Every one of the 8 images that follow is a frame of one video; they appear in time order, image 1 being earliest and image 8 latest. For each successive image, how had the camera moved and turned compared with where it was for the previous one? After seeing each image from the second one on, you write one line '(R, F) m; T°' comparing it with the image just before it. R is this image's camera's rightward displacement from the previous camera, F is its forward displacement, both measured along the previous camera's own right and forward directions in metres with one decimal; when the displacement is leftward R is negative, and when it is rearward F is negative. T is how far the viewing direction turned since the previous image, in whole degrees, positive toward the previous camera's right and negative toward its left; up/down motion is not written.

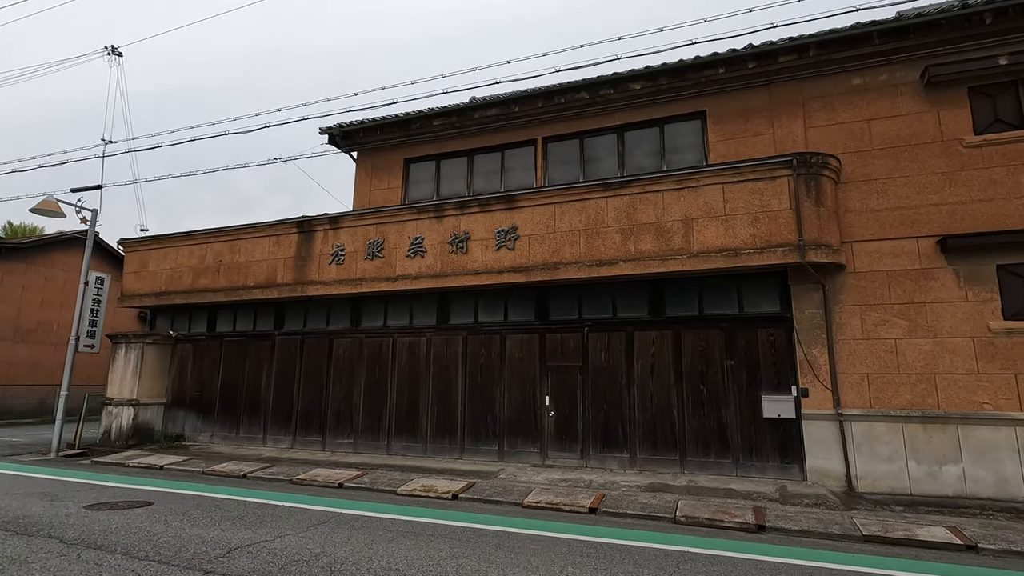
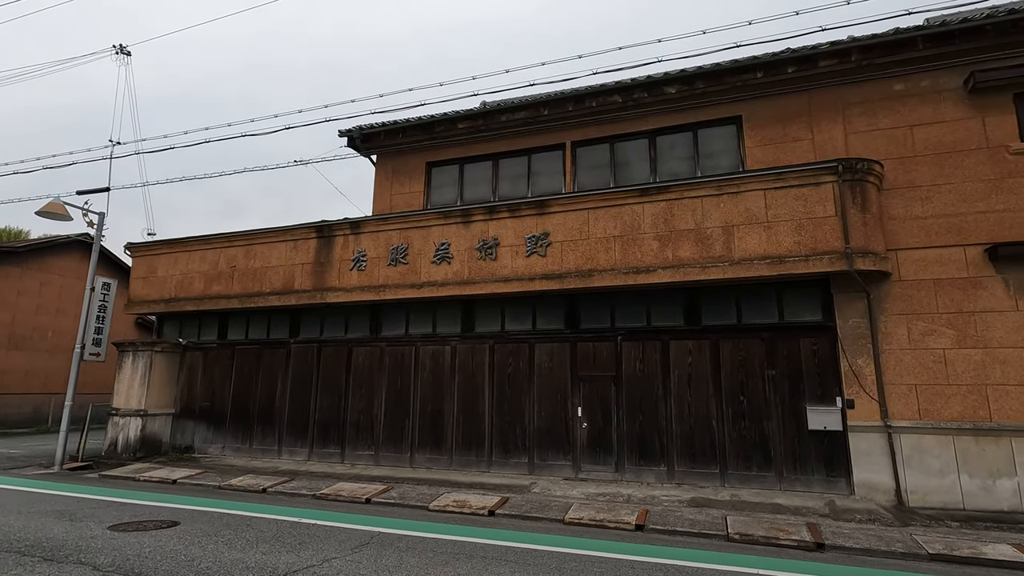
(-0.8, +0.3) m; +1°
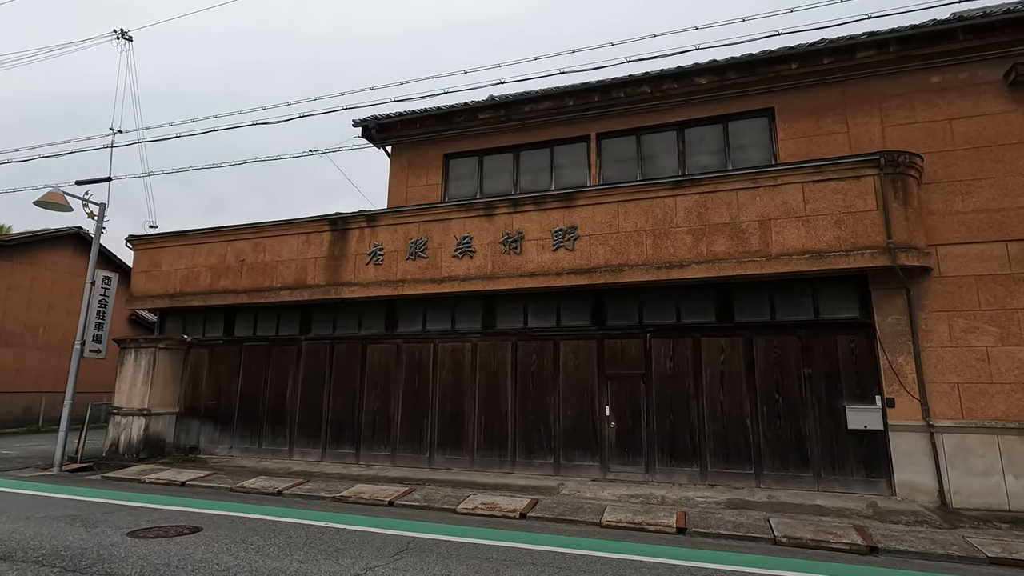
(-0.7, +0.3) m; +1°
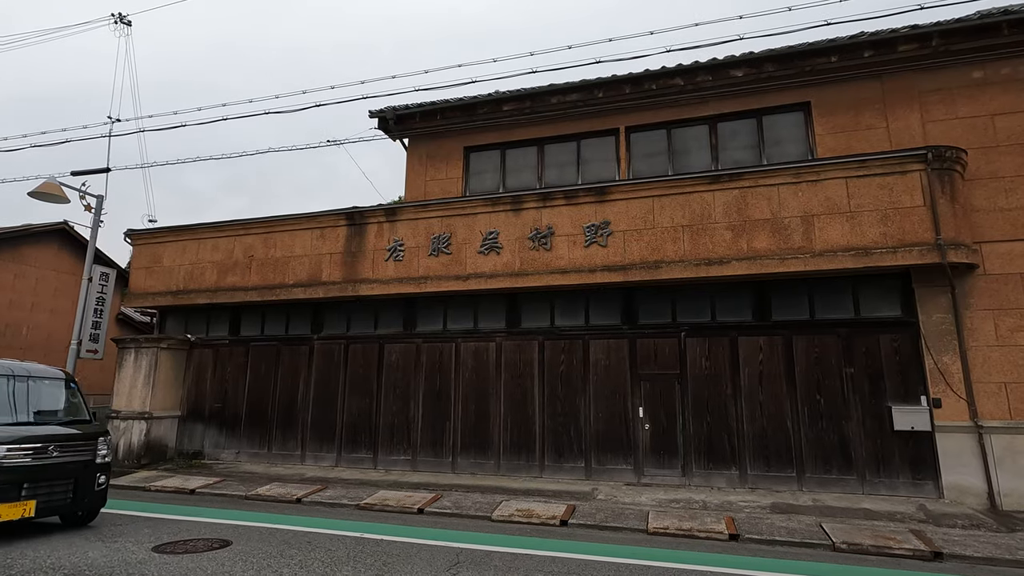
(-0.9, +0.4) m; +2°
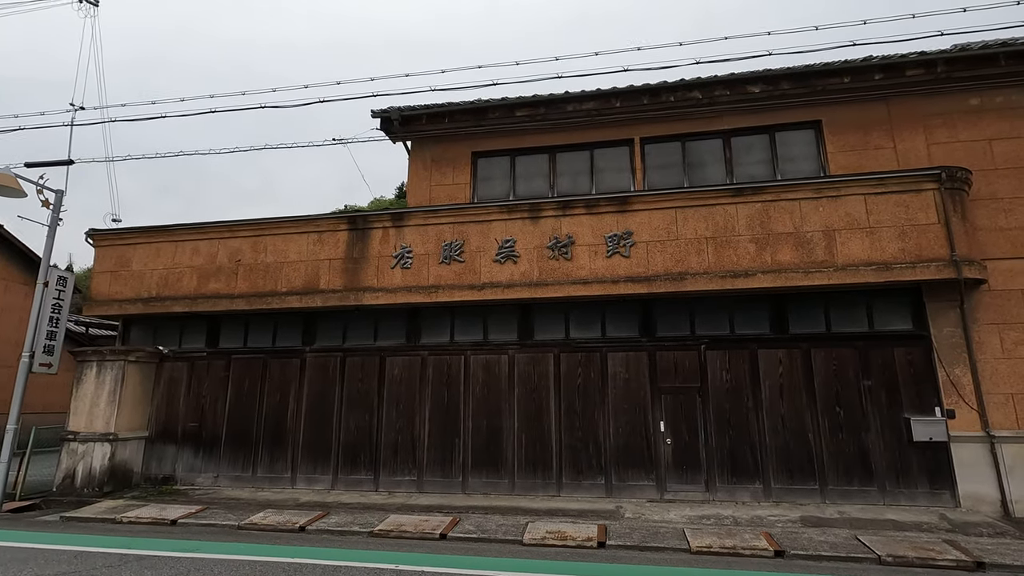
(-1.3, +0.5) m; +6°
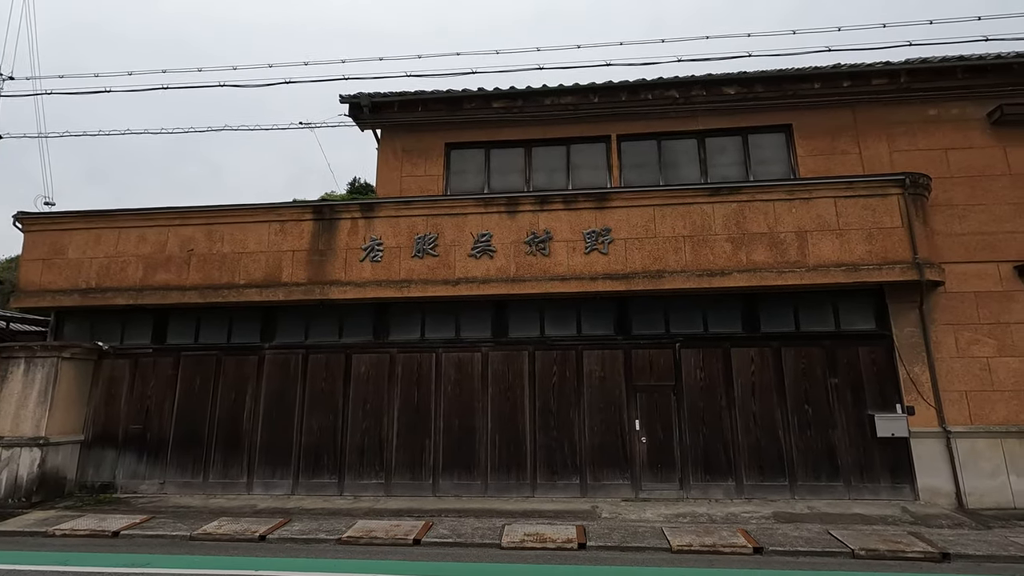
(-0.4, +0.3) m; +5°
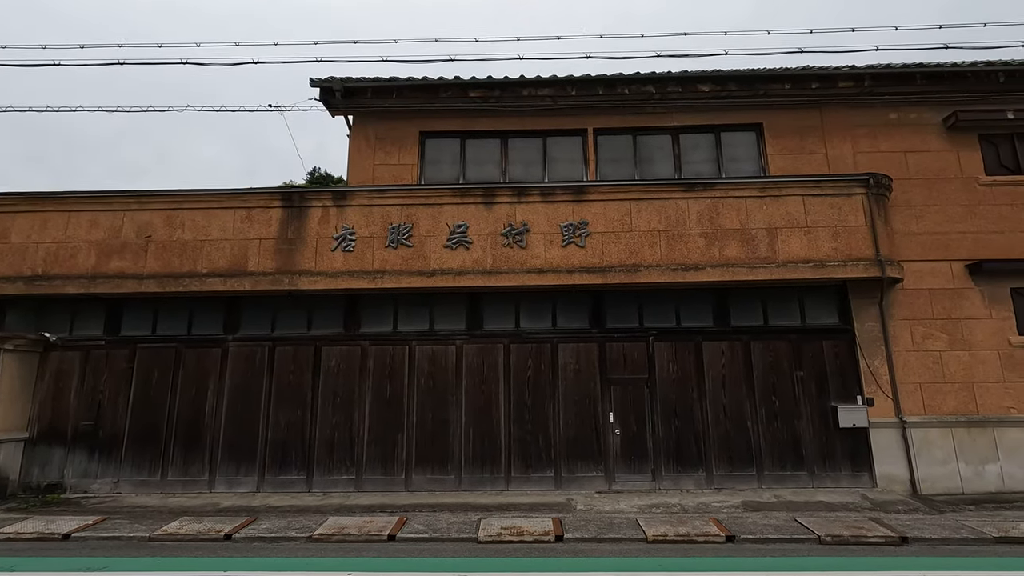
(-0.2, +0.1) m; +4°
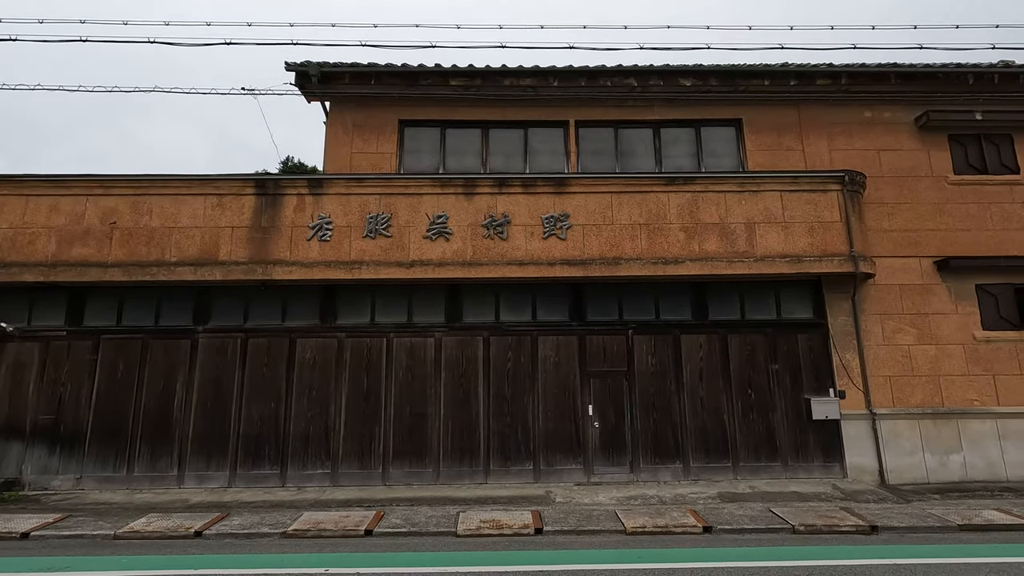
(-0.1, +0.1) m; +3°
